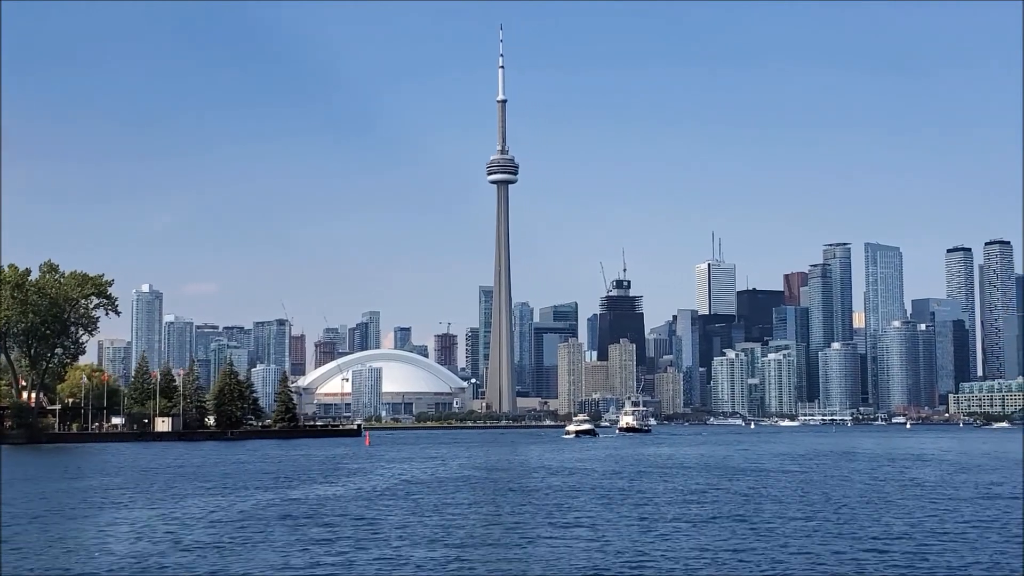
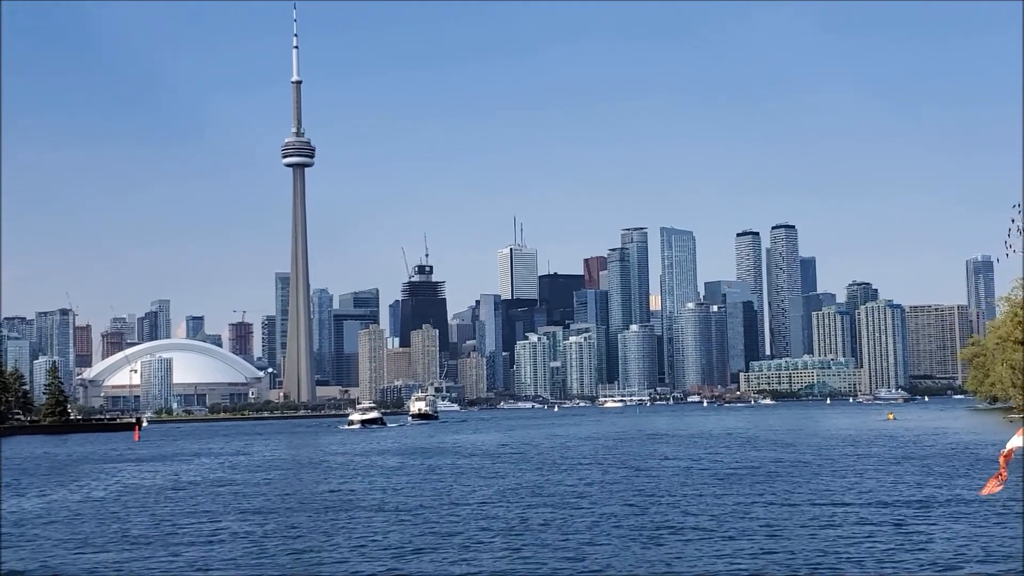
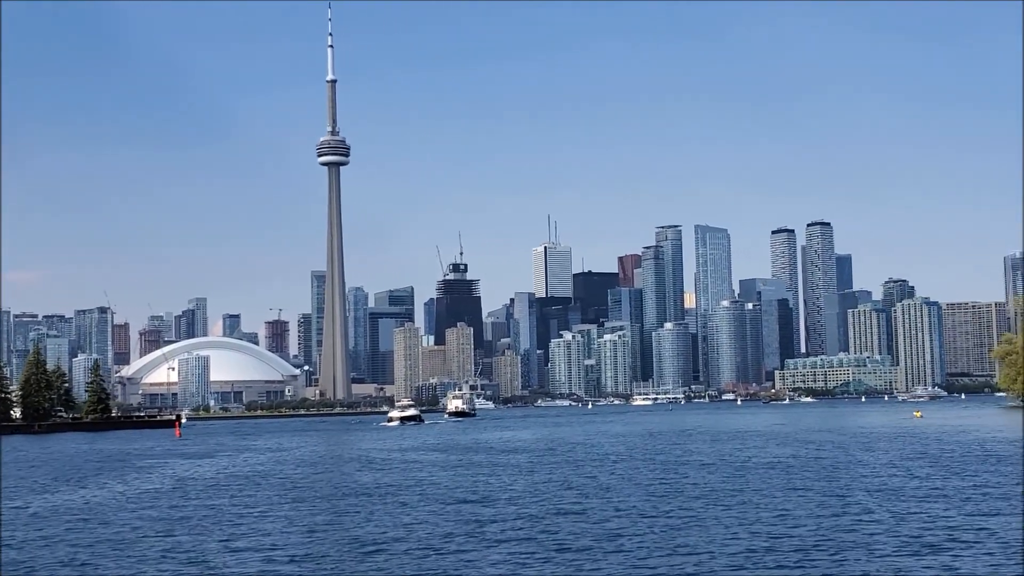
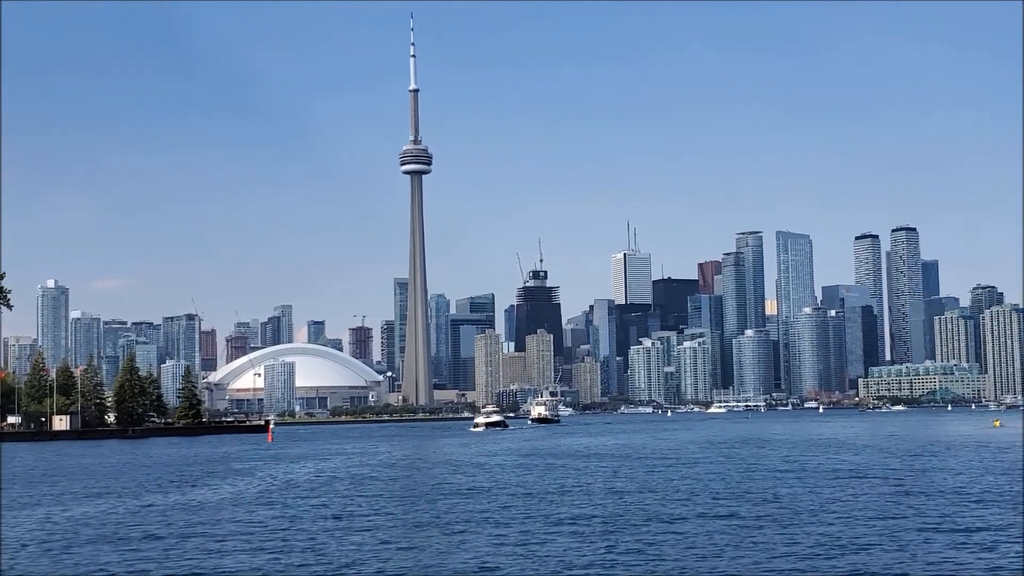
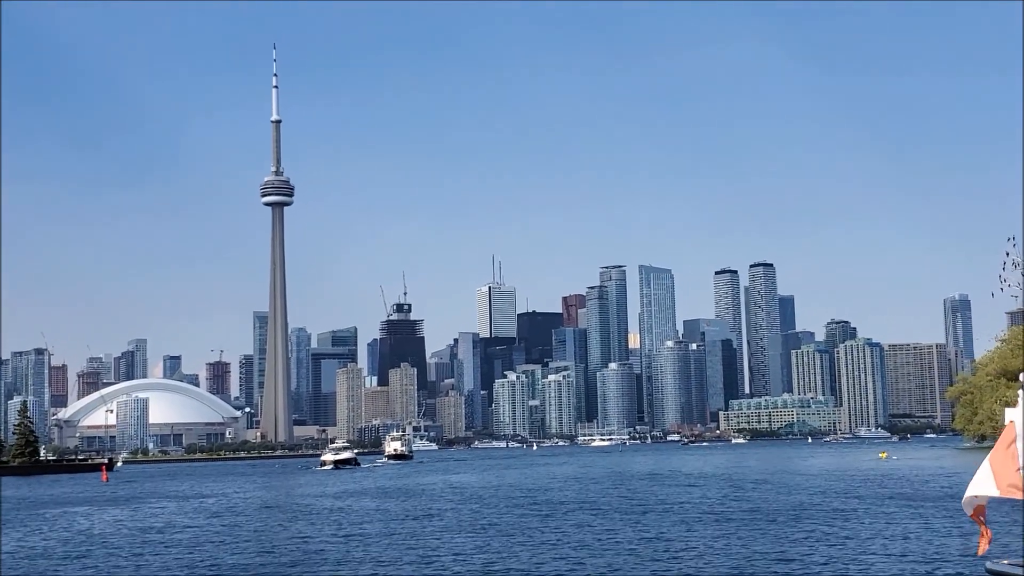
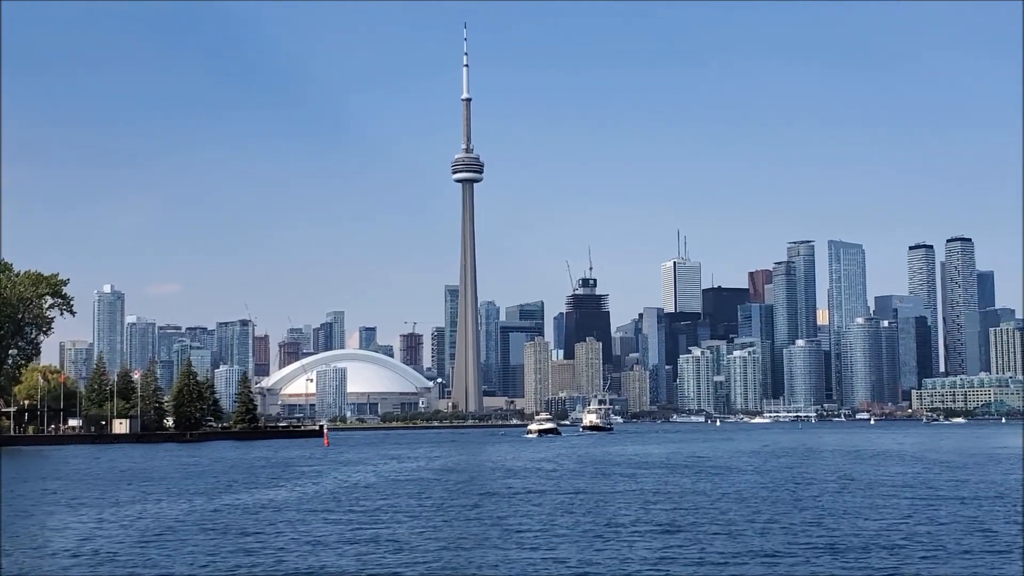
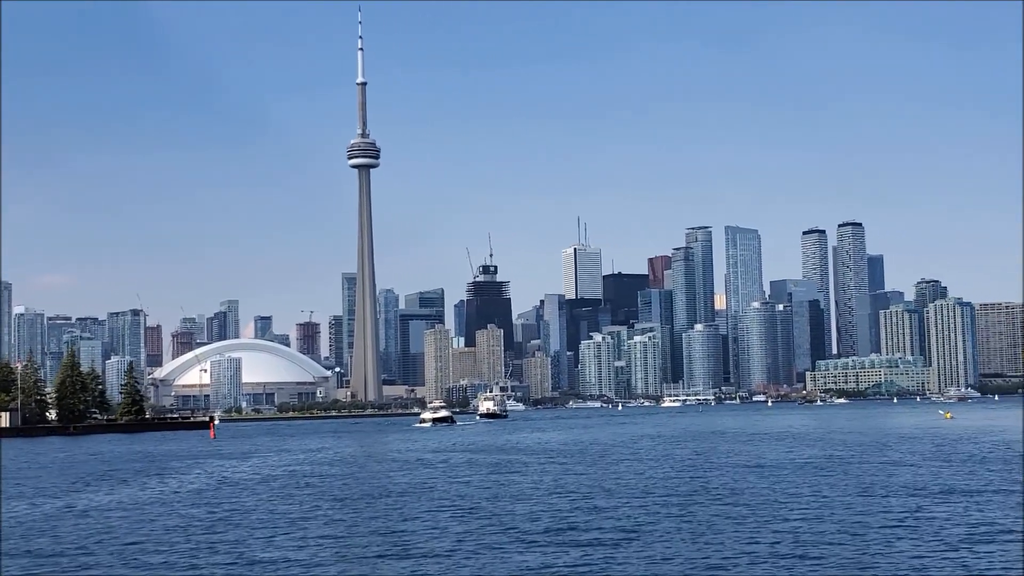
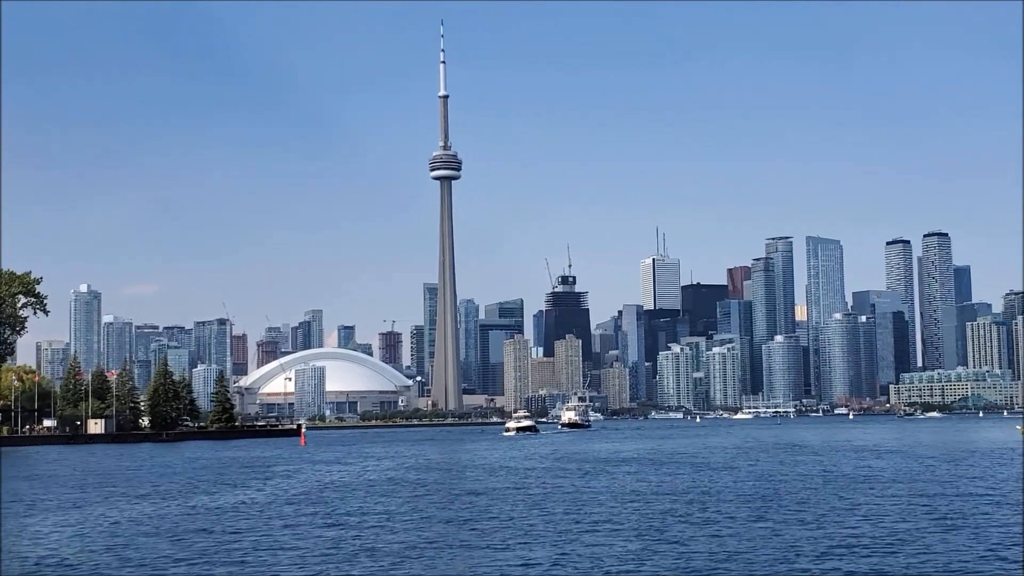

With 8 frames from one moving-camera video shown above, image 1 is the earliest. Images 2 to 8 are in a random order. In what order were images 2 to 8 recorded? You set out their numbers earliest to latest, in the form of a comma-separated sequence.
6, 8, 4, 7, 3, 2, 5
